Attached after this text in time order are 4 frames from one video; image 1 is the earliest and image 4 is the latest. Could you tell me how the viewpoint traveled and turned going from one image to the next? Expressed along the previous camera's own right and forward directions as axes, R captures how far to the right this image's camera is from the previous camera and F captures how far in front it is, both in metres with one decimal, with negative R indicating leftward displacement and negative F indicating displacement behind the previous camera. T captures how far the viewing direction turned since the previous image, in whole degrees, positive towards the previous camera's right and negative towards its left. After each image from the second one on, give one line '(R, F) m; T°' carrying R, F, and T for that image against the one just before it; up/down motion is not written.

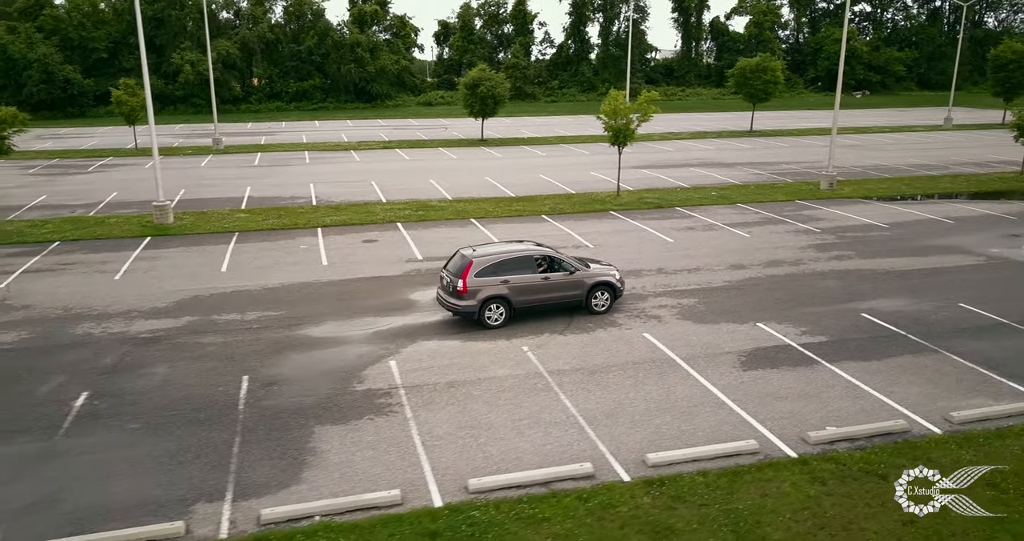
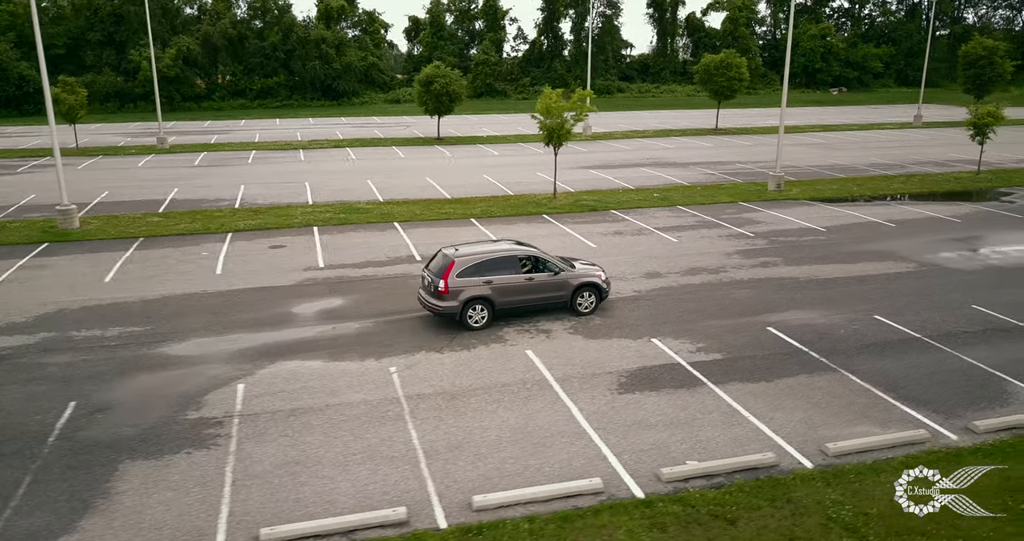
(+2.2, +1.0) m; 0°
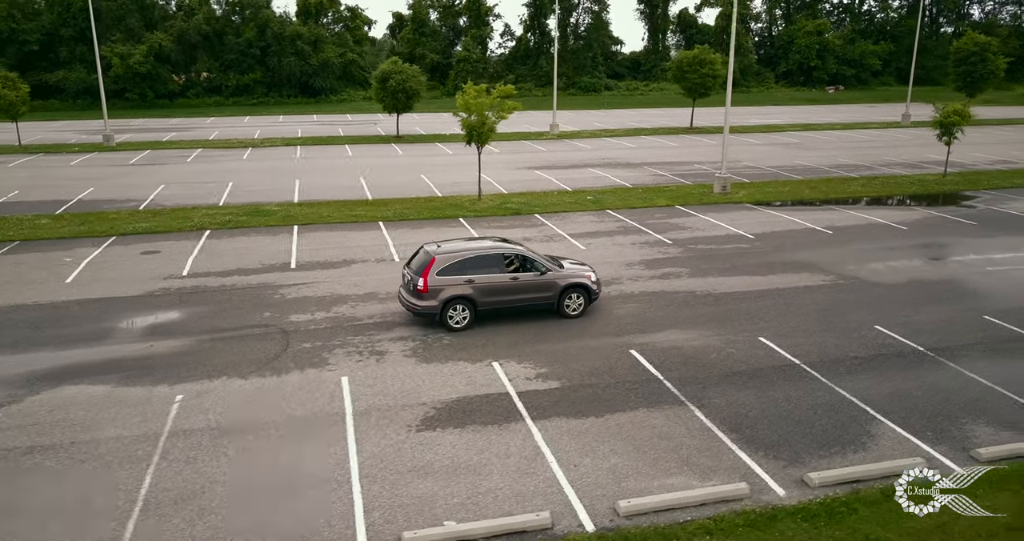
(+3.2, +1.6) m; -1°
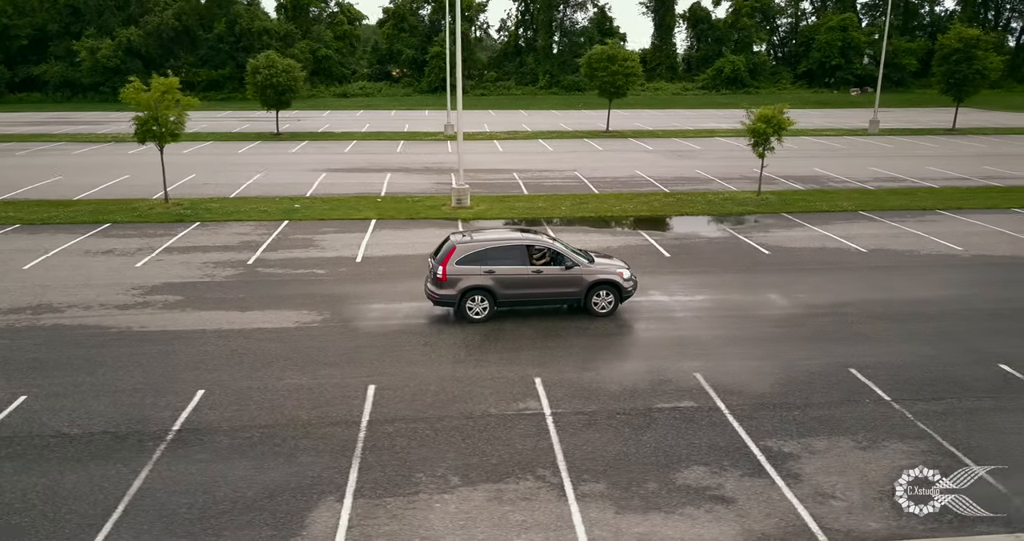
(+13.0, +4.0) m; -8°
